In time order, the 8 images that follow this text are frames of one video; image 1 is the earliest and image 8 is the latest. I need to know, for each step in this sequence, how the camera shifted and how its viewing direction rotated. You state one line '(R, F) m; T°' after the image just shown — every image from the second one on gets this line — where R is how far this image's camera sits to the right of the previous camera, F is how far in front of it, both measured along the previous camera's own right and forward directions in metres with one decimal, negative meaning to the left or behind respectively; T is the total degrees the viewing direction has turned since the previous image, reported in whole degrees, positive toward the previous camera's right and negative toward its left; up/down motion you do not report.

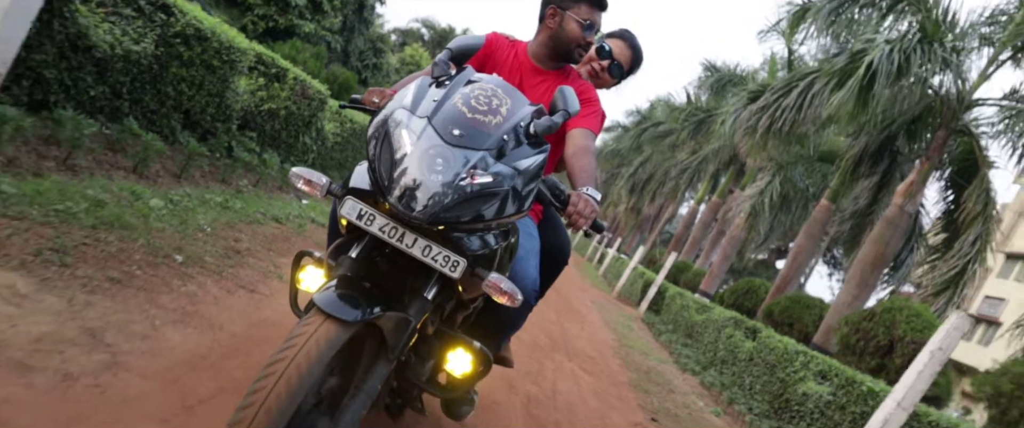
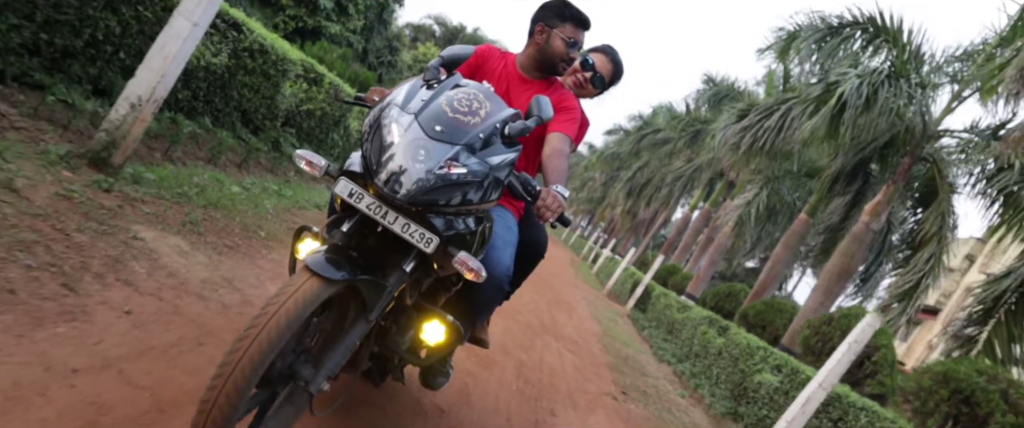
(0.0, -1.1) m; 0°
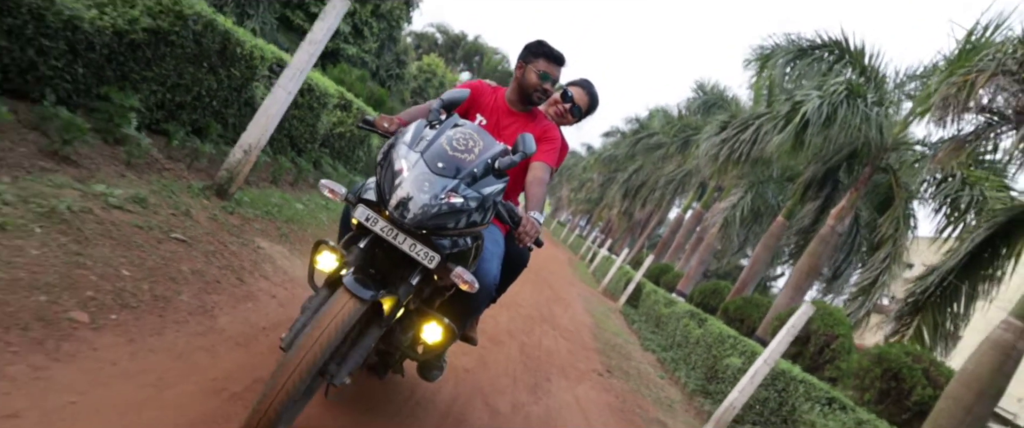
(-0.1, -1.5) m; 0°
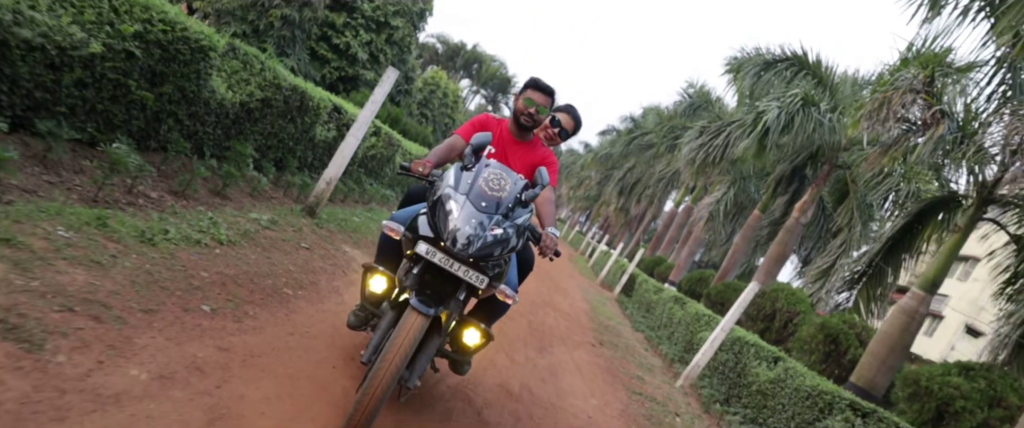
(-0.1, -2.0) m; 0°
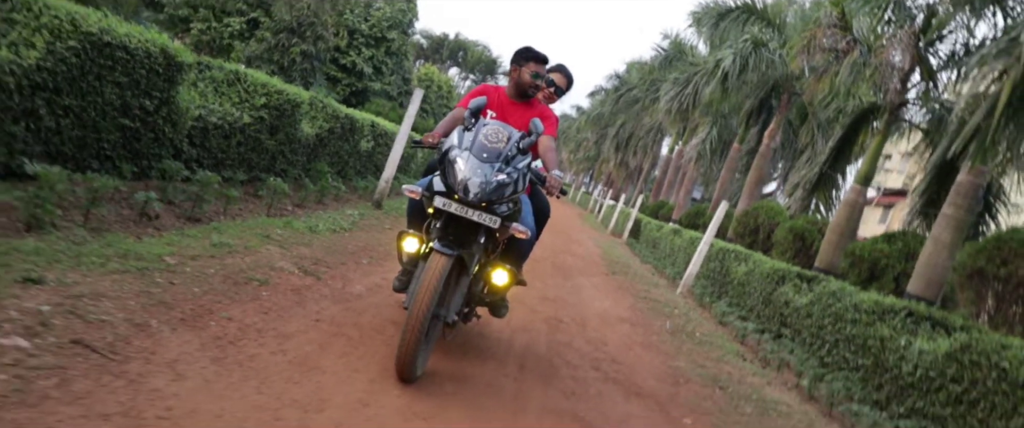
(-0.2, -2.4) m; -1°
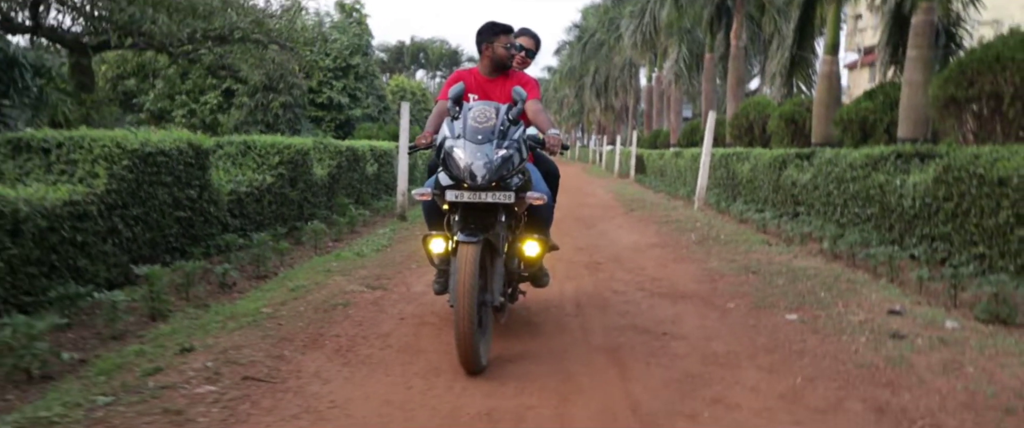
(-0.1, -0.7) m; -1°
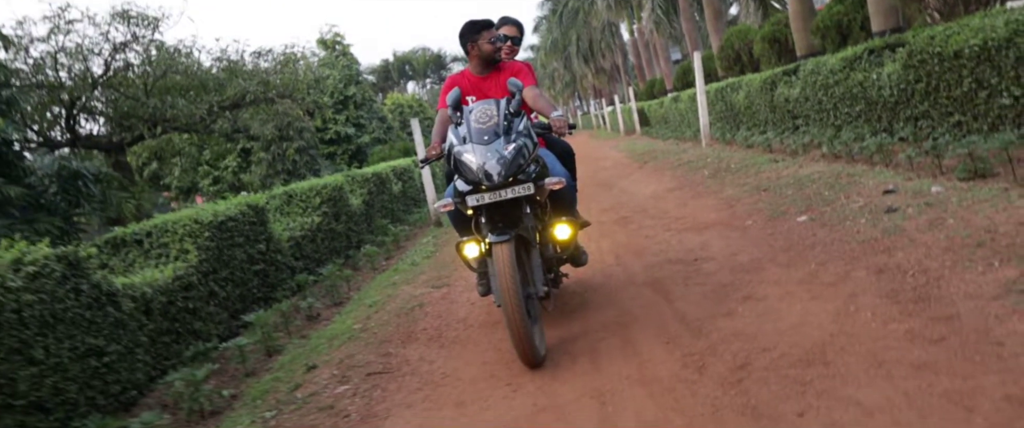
(-0.1, -0.7) m; -2°
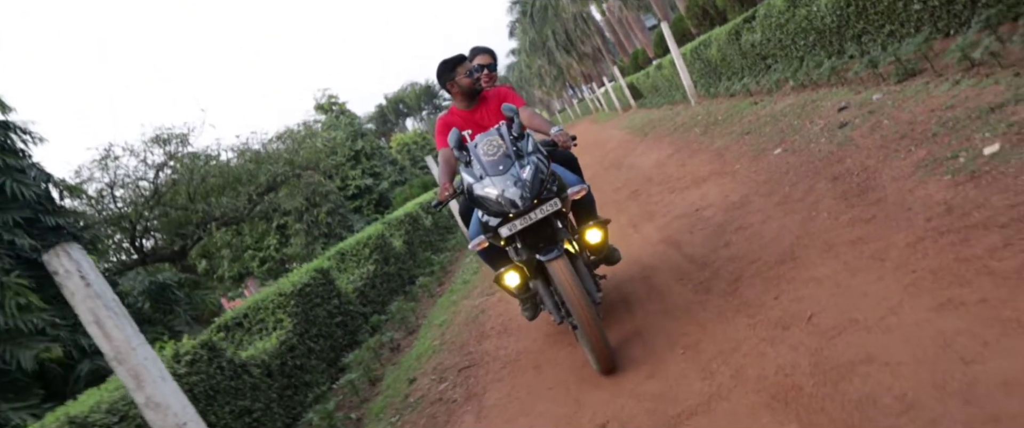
(0.0, -0.9) m; -2°
